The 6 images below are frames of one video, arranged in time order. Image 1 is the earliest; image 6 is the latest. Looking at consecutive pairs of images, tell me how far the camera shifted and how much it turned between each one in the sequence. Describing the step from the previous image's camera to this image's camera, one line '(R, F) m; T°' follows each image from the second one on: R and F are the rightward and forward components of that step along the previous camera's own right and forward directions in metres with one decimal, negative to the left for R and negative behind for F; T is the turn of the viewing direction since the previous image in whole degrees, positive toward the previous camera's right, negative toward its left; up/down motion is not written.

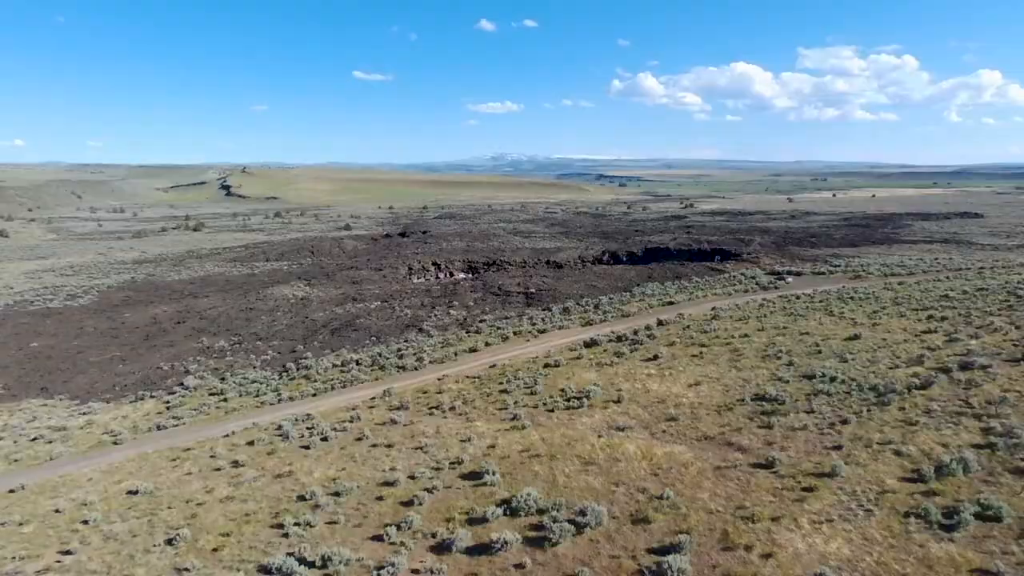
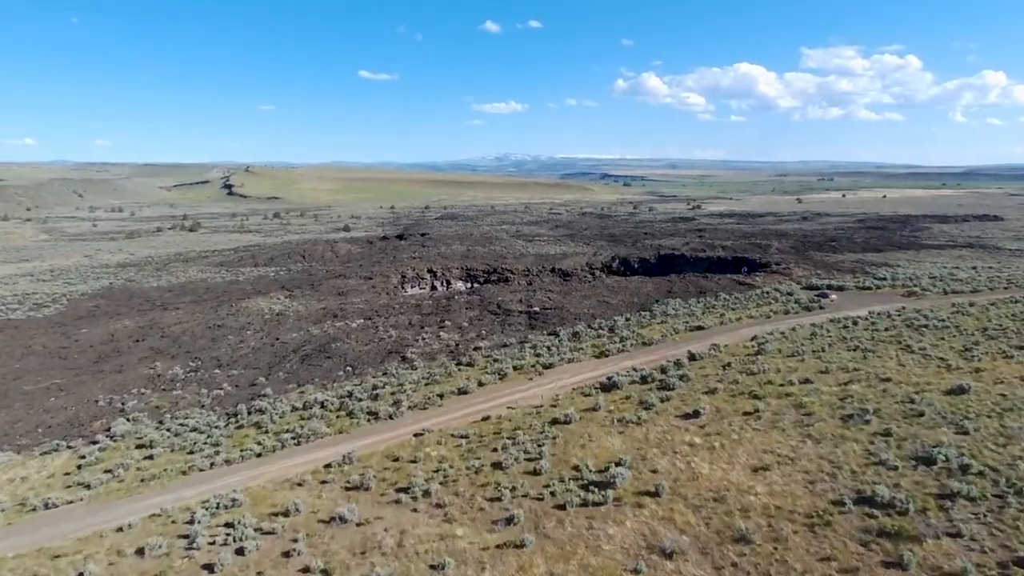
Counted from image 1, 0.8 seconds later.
(+0.1, +3.5) m; 0°
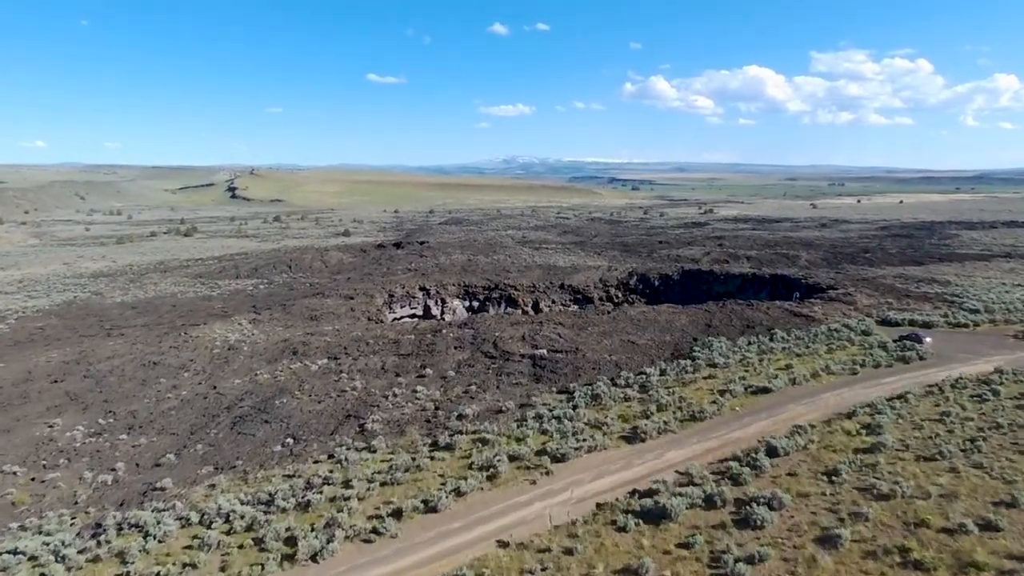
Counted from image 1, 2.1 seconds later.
(+0.2, +5.1) m; -1°
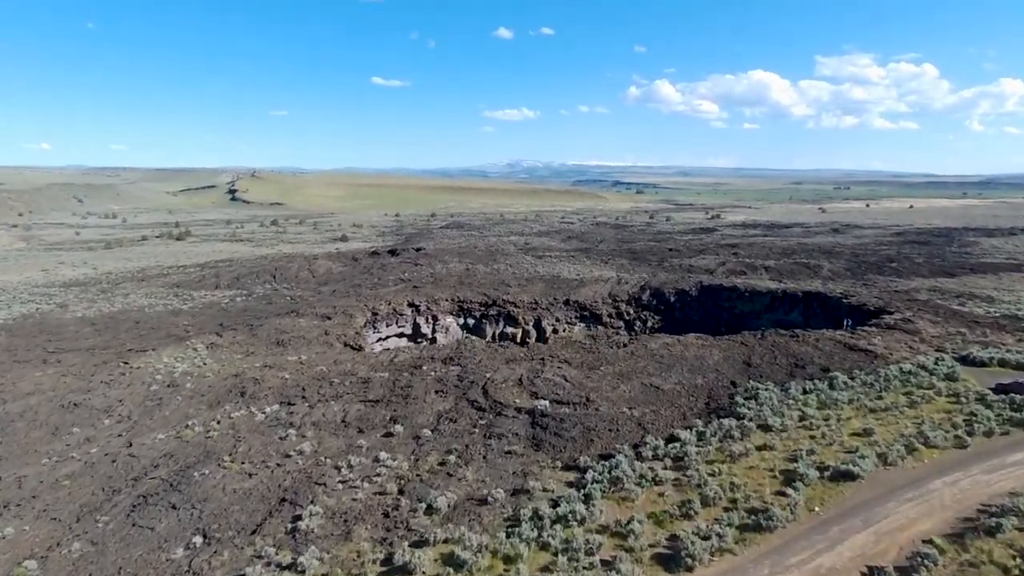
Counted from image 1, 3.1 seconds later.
(+0.2, +3.9) m; 0°
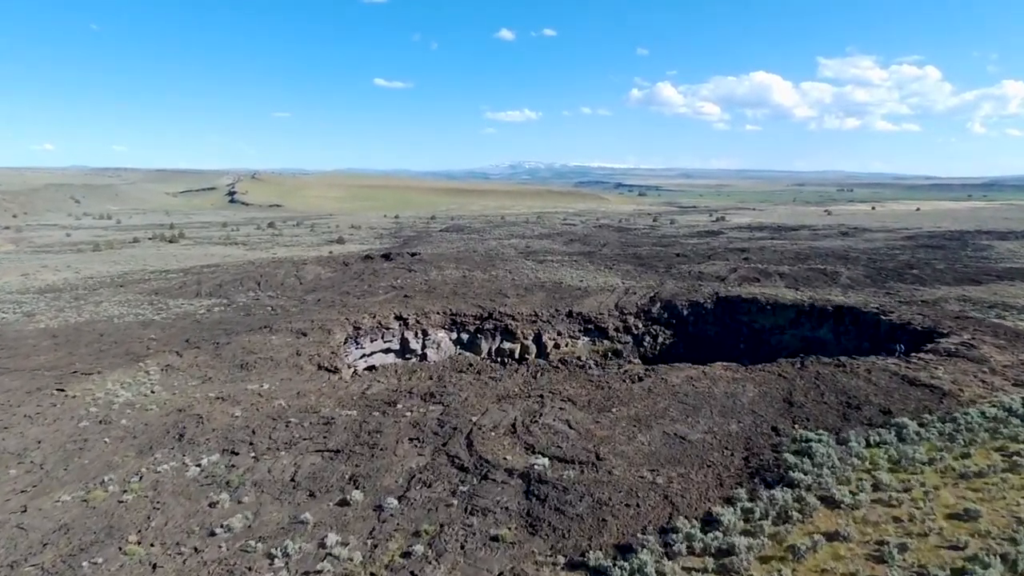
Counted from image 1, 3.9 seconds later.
(+0.2, +3.0) m; 0°
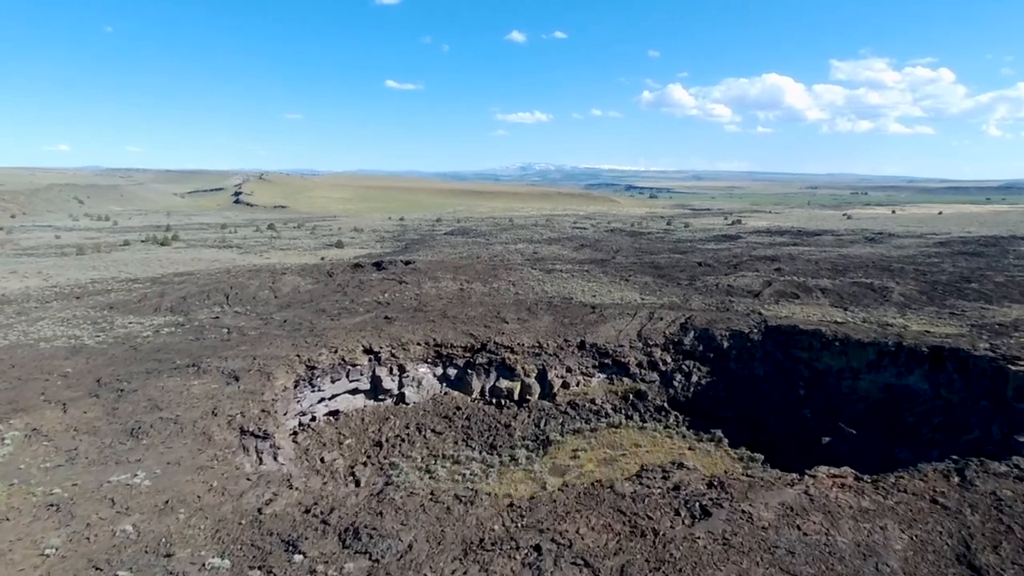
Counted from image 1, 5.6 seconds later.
(+0.5, +6.1) m; -1°
